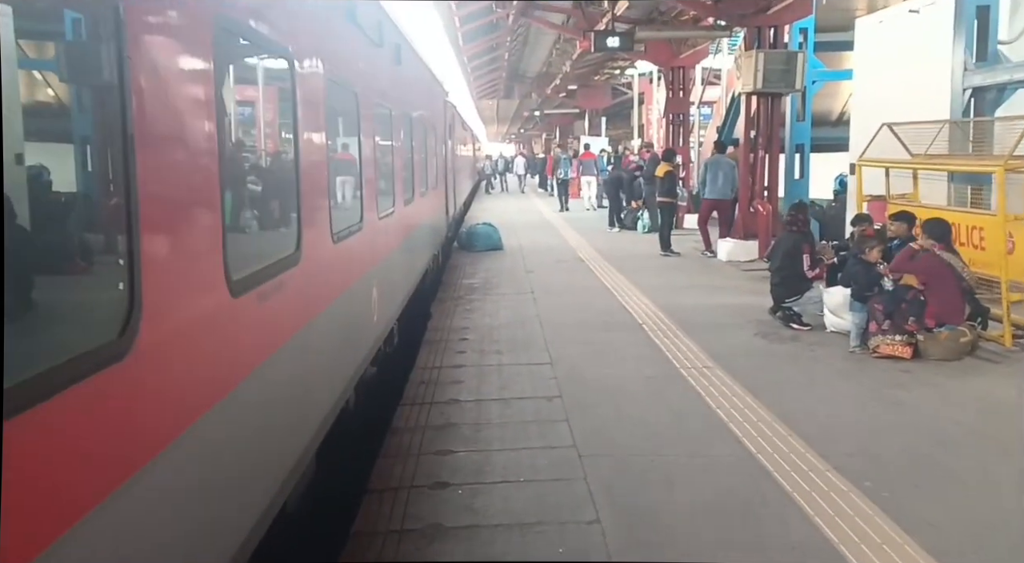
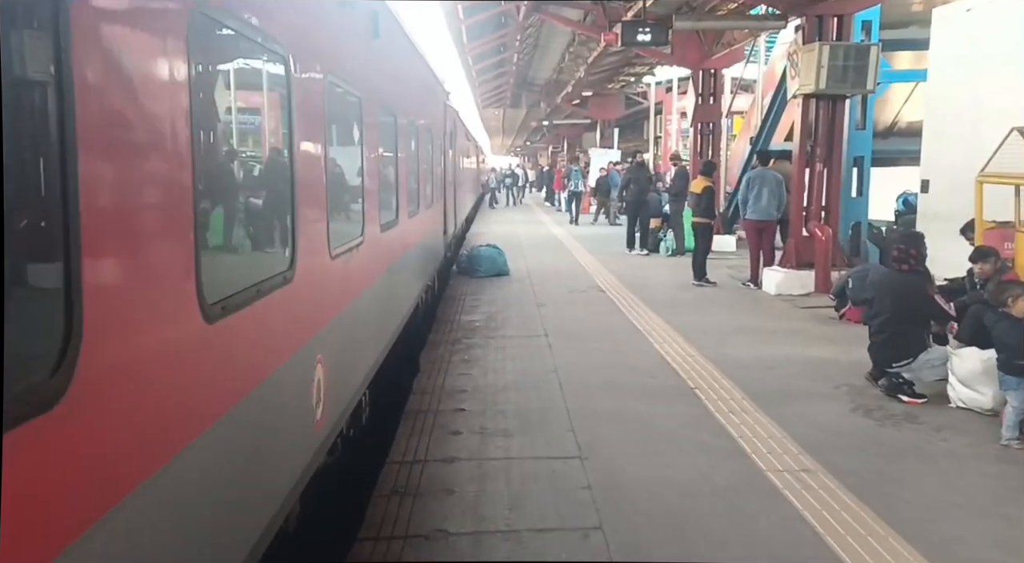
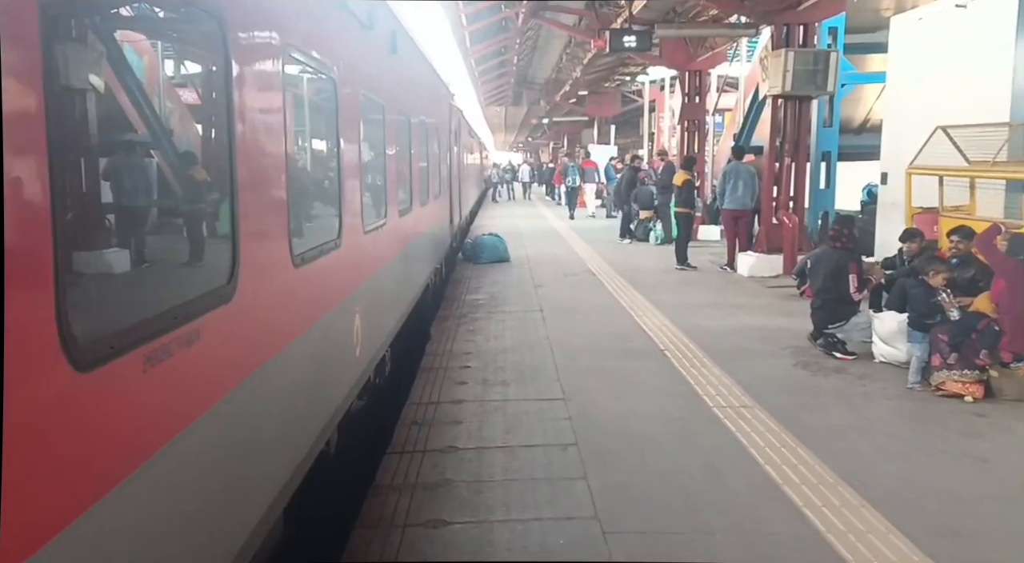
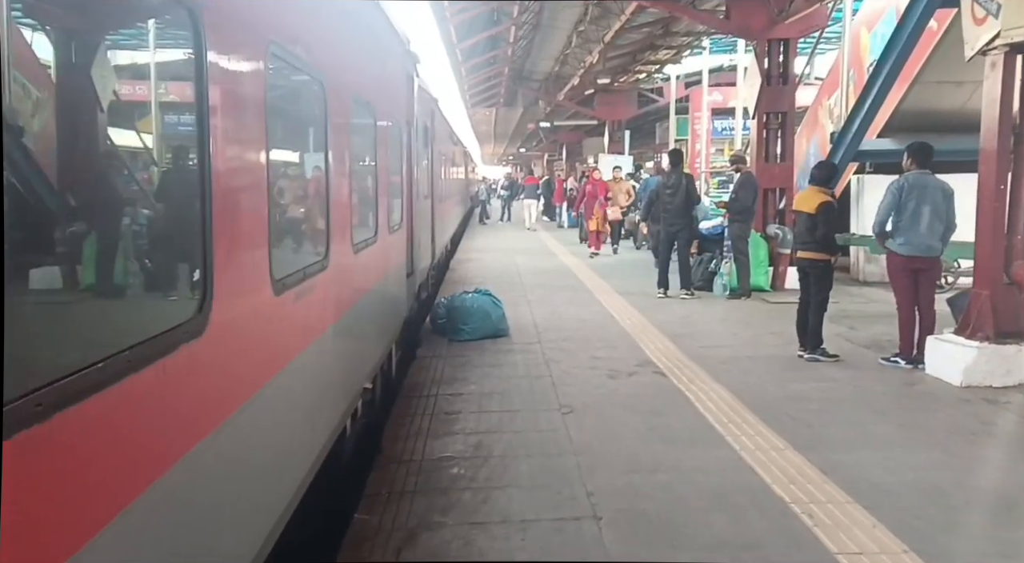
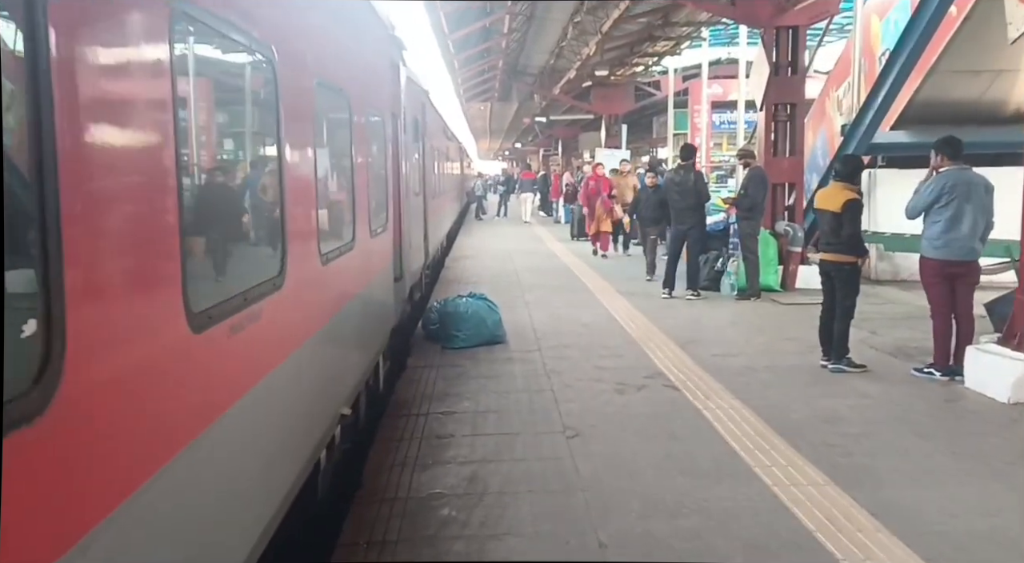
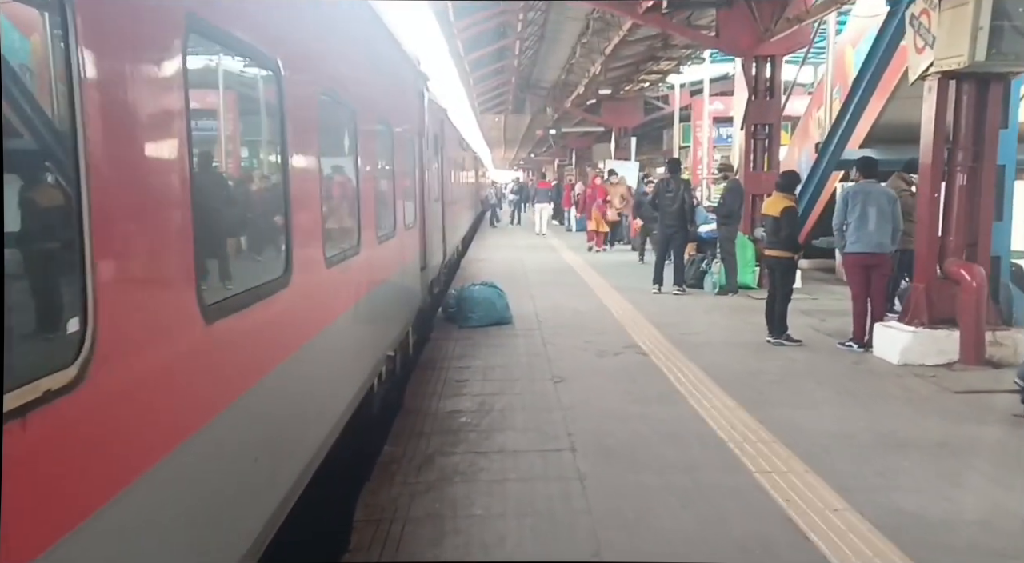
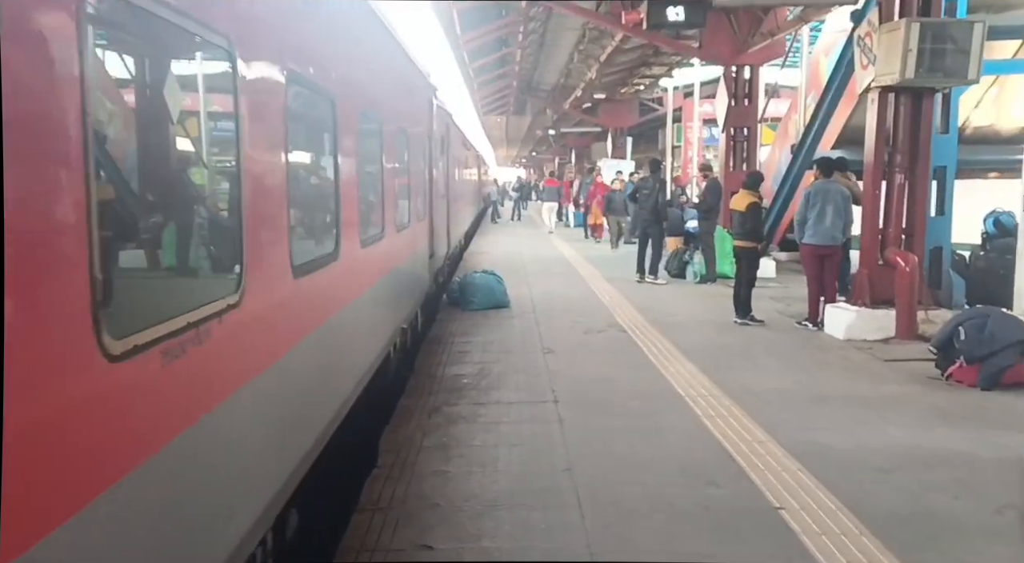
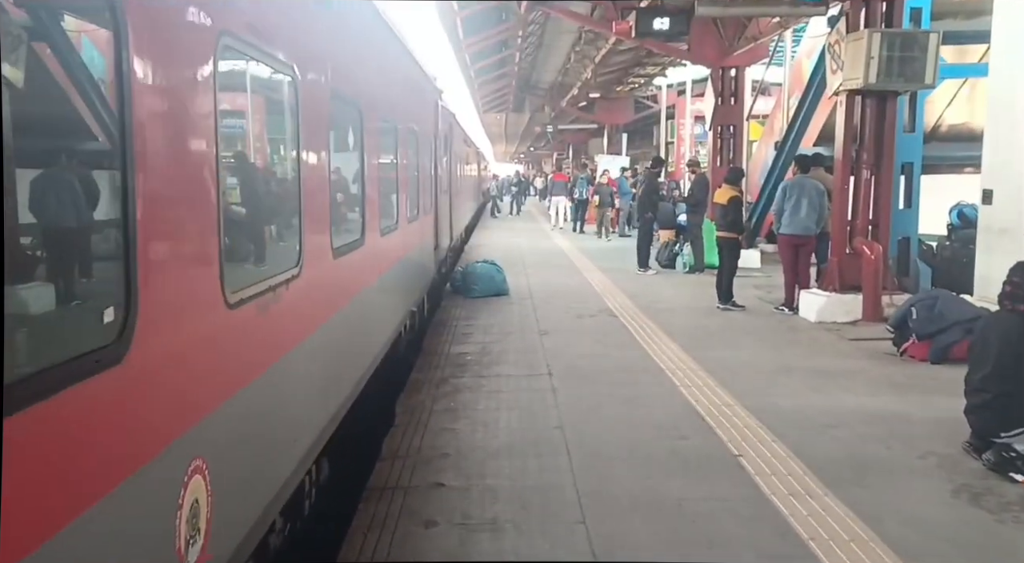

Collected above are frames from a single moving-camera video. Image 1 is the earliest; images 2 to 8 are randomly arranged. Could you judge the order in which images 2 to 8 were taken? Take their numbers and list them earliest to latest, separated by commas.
3, 2, 8, 7, 6, 4, 5
